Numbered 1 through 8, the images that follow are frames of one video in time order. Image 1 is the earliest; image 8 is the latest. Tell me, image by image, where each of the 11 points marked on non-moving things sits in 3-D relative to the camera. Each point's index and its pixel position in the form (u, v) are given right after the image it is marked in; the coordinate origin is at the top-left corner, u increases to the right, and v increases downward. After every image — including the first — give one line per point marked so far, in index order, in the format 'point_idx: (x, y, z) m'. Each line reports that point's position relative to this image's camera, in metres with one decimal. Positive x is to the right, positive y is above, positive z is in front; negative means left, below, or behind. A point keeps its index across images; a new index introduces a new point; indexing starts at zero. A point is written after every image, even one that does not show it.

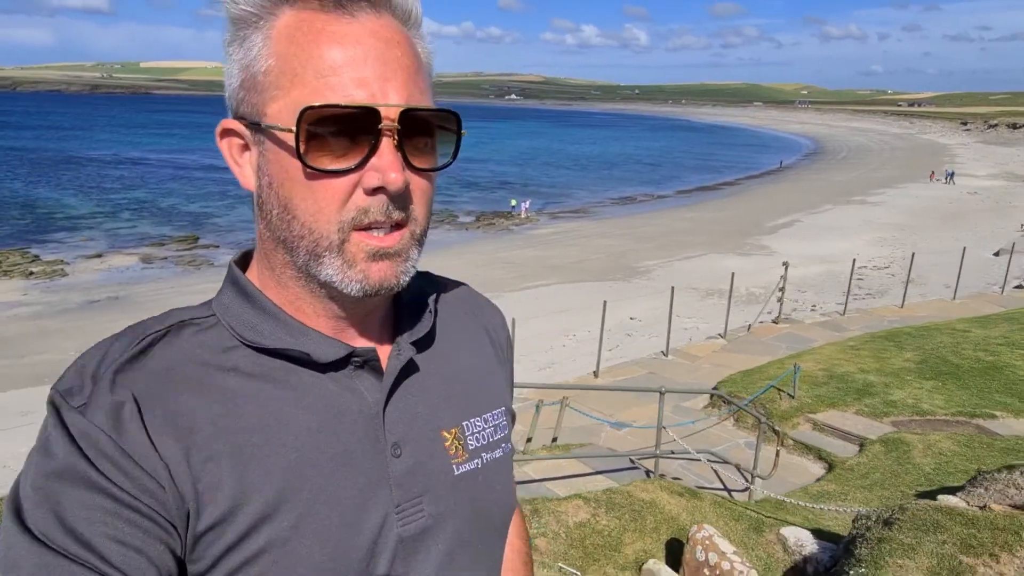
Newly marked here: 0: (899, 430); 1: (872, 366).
0: (+5.1, -1.9, +9.5) m
1: (+6.0, -1.3, +12.1) m
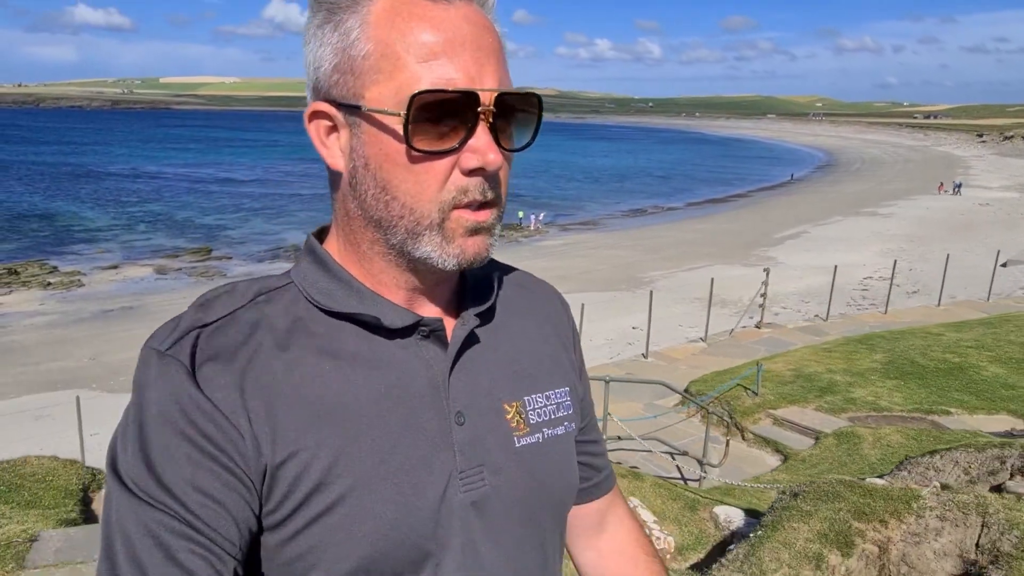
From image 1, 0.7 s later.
0: (+4.7, -1.9, +9.9) m
1: (+5.7, -1.3, +12.5) m
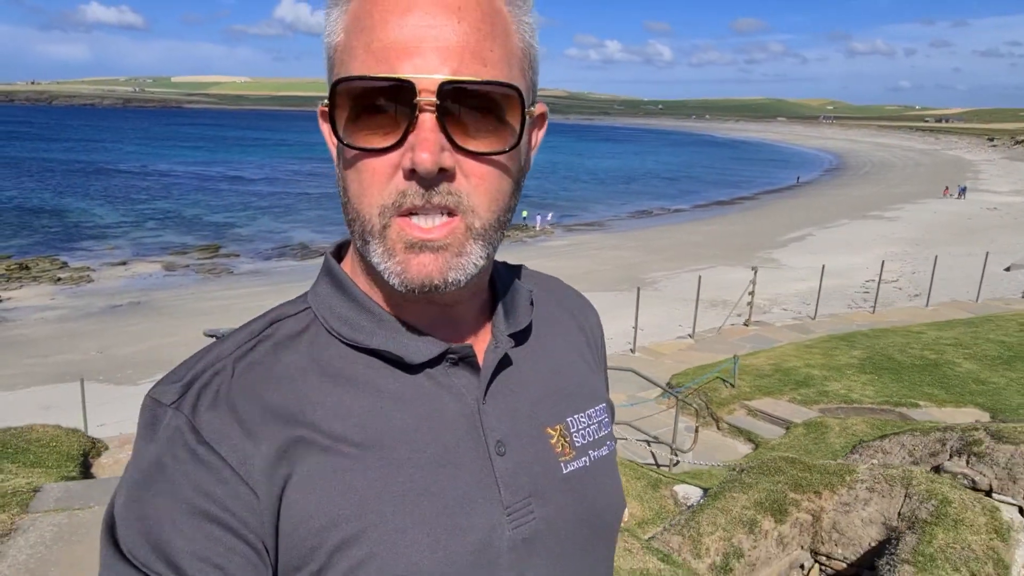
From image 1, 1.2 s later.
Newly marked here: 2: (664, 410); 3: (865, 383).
0: (+4.4, -1.8, +10.3) m
1: (+5.5, -1.3, +12.9) m
2: (+2.4, -1.9, +11.4) m
3: (+5.7, -1.5, +11.7) m
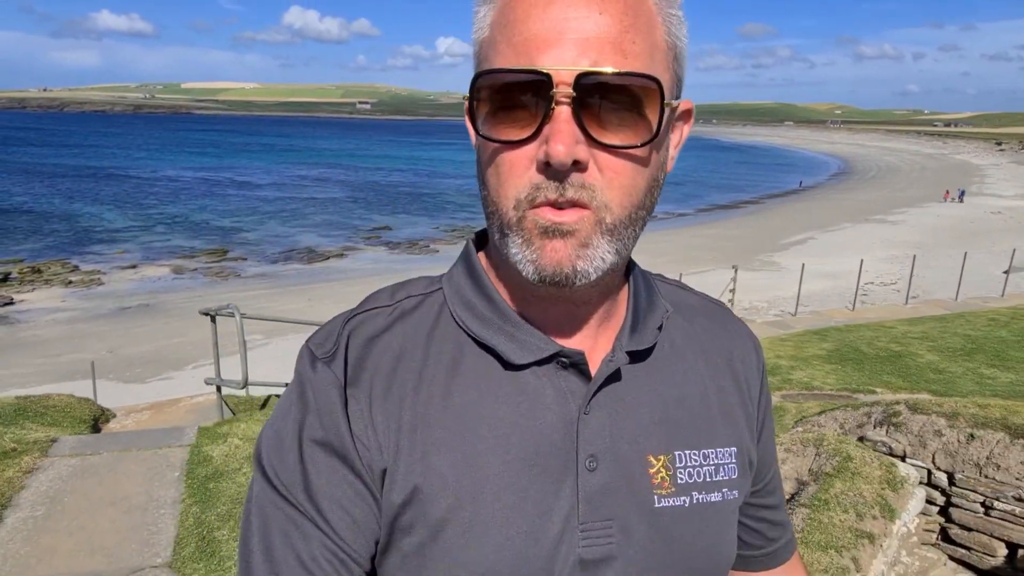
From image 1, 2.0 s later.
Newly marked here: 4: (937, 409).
0: (+4.1, -1.7, +11.0) m
1: (+5.2, -1.2, +13.6) m
2: (+2.1, -1.8, +12.1) m
3: (+5.4, -1.4, +12.4) m
4: (+4.0, -1.2, +6.9) m
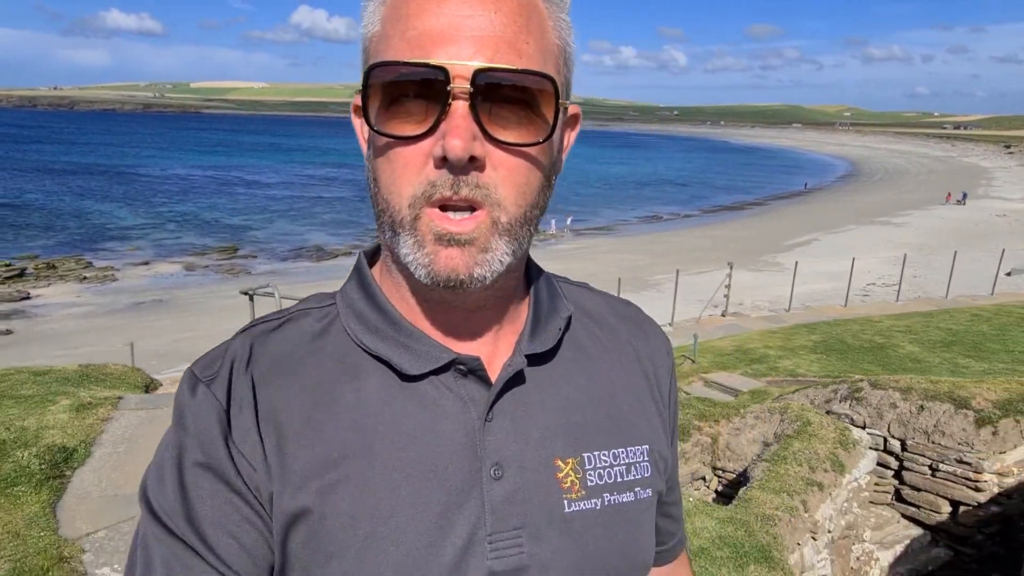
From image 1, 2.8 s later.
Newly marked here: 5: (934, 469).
0: (+4.2, -1.6, +11.8) m
1: (+5.2, -1.1, +14.4) m
2: (+2.2, -1.7, +12.9) m
3: (+5.5, -1.3, +13.2) m
4: (+4.0, -1.0, +7.7) m
5: (+4.1, -1.7, +7.0) m
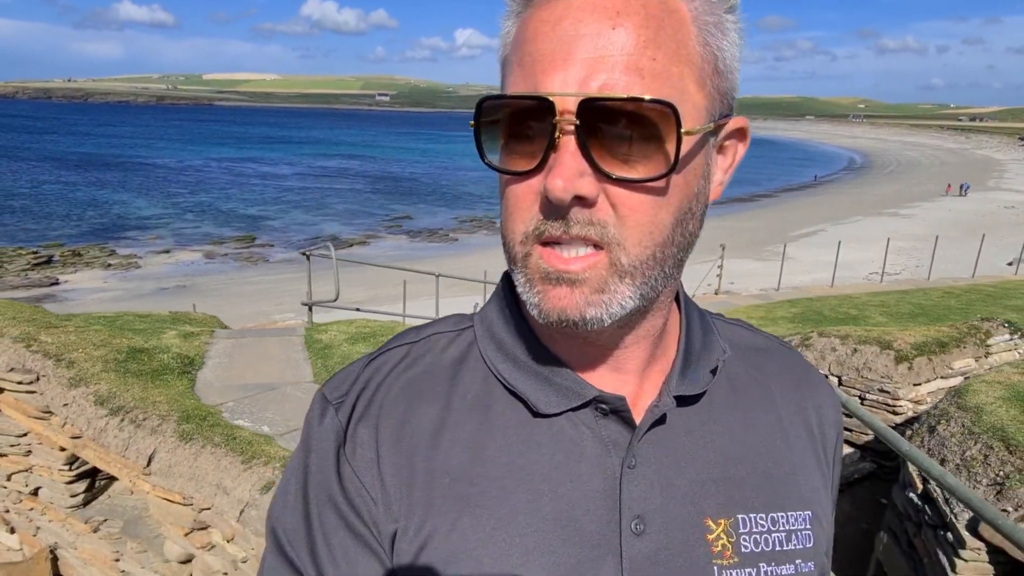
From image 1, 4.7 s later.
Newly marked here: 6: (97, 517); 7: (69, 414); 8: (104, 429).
0: (+4.3, -1.1, +13.4) m
1: (+5.4, -0.6, +16.0) m
2: (+2.3, -1.2, +14.6) m
3: (+5.6, -0.8, +14.7) m
4: (+4.1, -0.6, +9.2) m
5: (+4.1, -1.3, +8.6) m
6: (-3.3, -1.8, +5.7) m
7: (-3.2, -0.9, +5.3) m
8: (-2.9, -1.0, +5.1) m
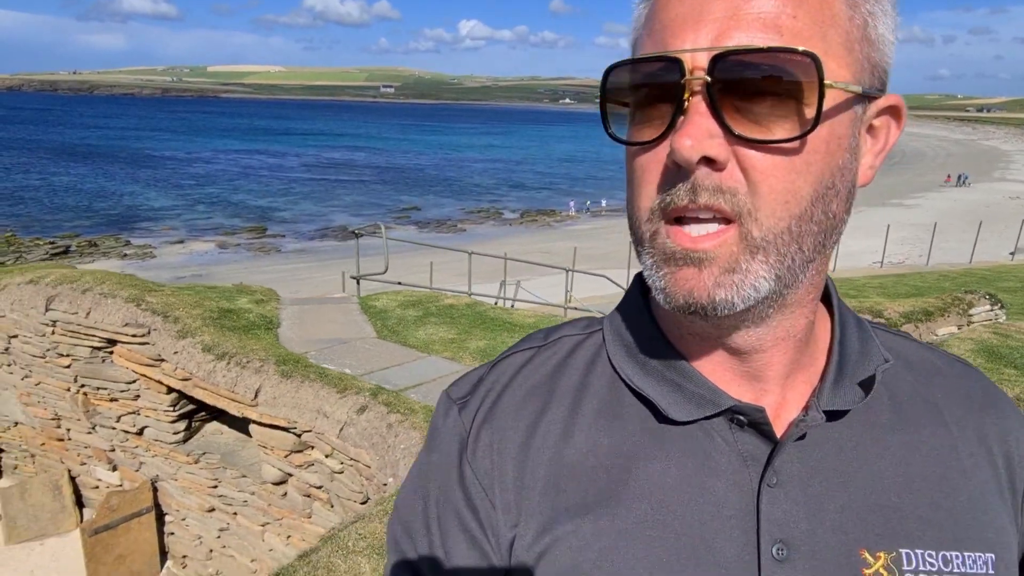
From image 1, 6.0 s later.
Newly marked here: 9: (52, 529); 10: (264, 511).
0: (+4.7, -0.7, +14.4) m
1: (+5.8, -0.2, +16.9) m
2: (+2.7, -0.8, +15.5) m
3: (+6.1, -0.4, +15.7) m
4: (+4.5, -0.2, +10.2) m
5: (+4.5, -1.0, +9.5) m
6: (-2.9, -1.5, +6.8) m
7: (-2.9, -0.6, +6.3) m
8: (-2.5, -0.7, +6.1) m
9: (-5.0, -2.6, +7.9) m
10: (-2.2, -2.0, +6.4) m
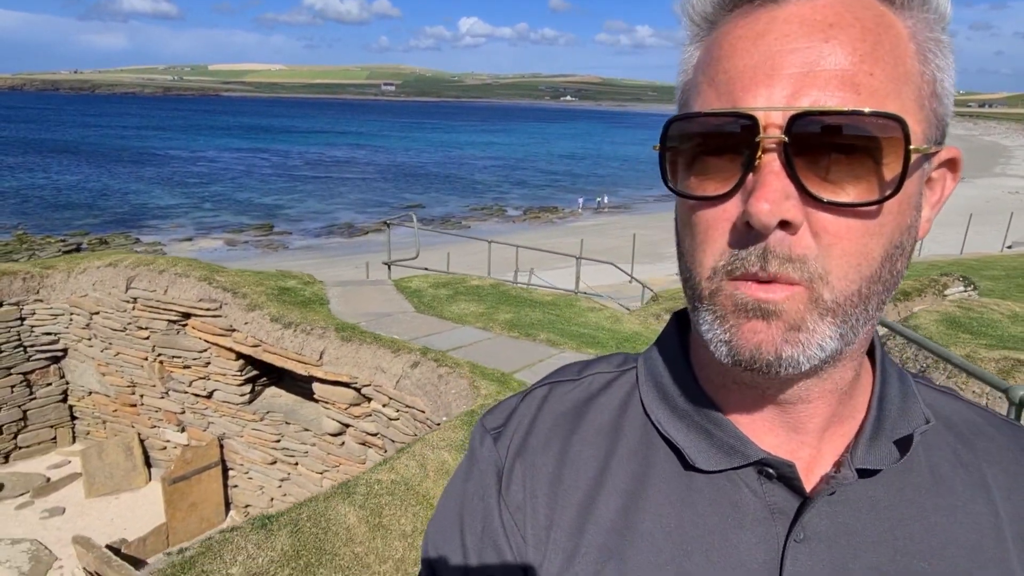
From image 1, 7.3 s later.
0: (+5.0, -0.4, +15.4) m
1: (+6.1, +0.1, +17.9) m
2: (+3.0, -0.5, +16.5) m
3: (+6.3, -0.1, +16.7) m
4: (+4.8, 0.0, +11.2) m
5: (+4.8, -0.7, +10.5) m
6: (-2.7, -1.3, +7.8) m
7: (-2.6, -0.4, +7.3) m
8: (-2.3, -0.5, +7.1) m
9: (-4.8, -2.4, +8.9) m
10: (-1.9, -1.7, +7.4) m
